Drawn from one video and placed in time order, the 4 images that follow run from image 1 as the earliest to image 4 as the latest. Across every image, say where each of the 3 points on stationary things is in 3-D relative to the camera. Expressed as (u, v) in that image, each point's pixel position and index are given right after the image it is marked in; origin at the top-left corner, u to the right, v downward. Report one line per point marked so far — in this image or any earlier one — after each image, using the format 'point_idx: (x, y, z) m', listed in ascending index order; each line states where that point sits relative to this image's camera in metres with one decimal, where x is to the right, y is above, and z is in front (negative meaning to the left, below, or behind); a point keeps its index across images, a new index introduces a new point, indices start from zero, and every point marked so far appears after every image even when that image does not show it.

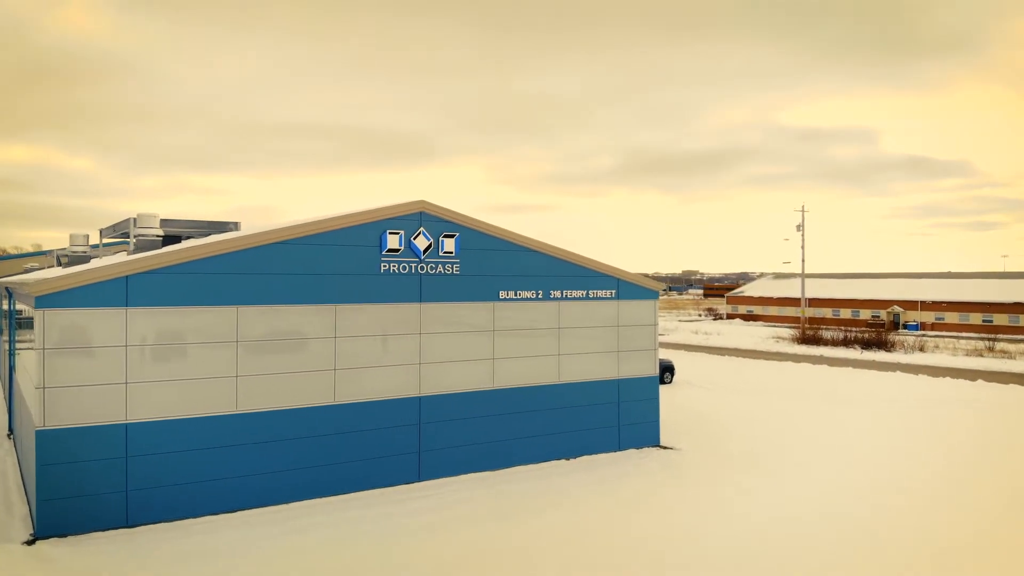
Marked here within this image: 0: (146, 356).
0: (-7.2, -1.4, +11.7) m
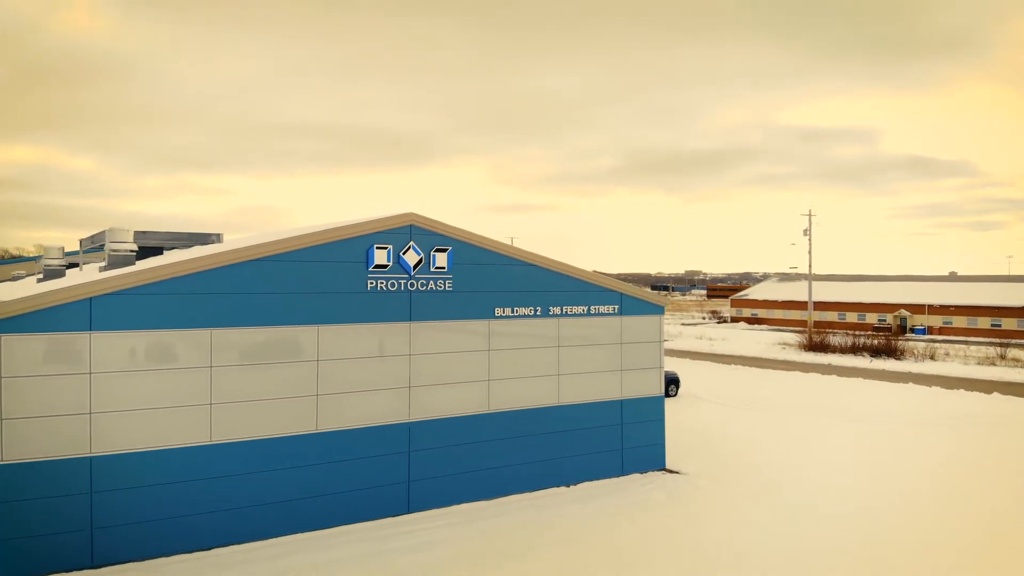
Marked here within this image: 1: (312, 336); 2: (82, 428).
0: (-7.3, -1.8, +10.8) m
1: (-4.2, -1.0, +12.3) m
2: (-7.7, -2.5, +10.6) m
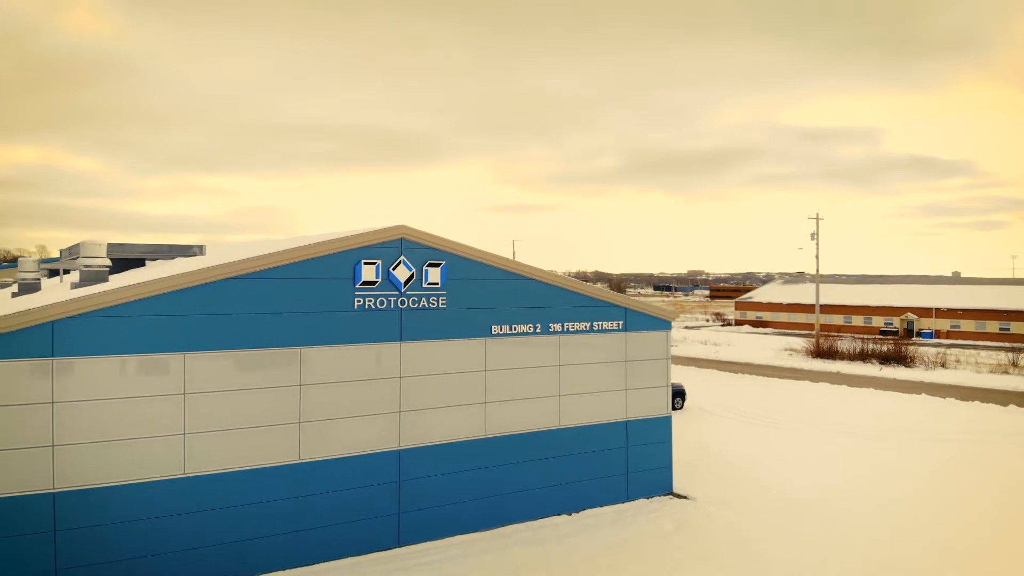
0: (-7.3, -2.1, +10.0) m
1: (-4.2, -1.4, +11.5) m
2: (-7.7, -2.9, +9.8) m
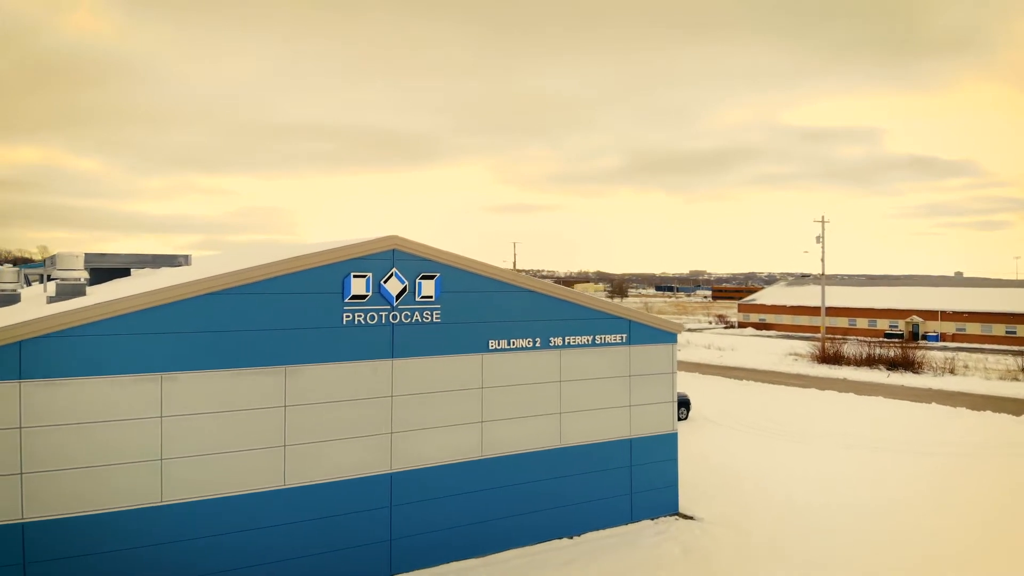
0: (-7.4, -2.4, +9.4) m
1: (-4.3, -1.6, +10.9) m
2: (-7.8, -3.1, +9.2) m
